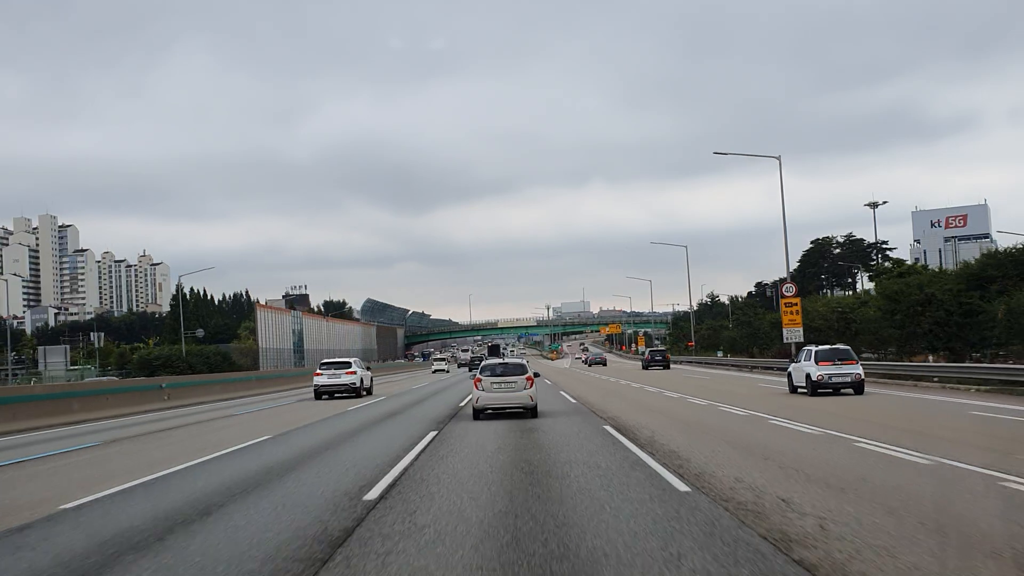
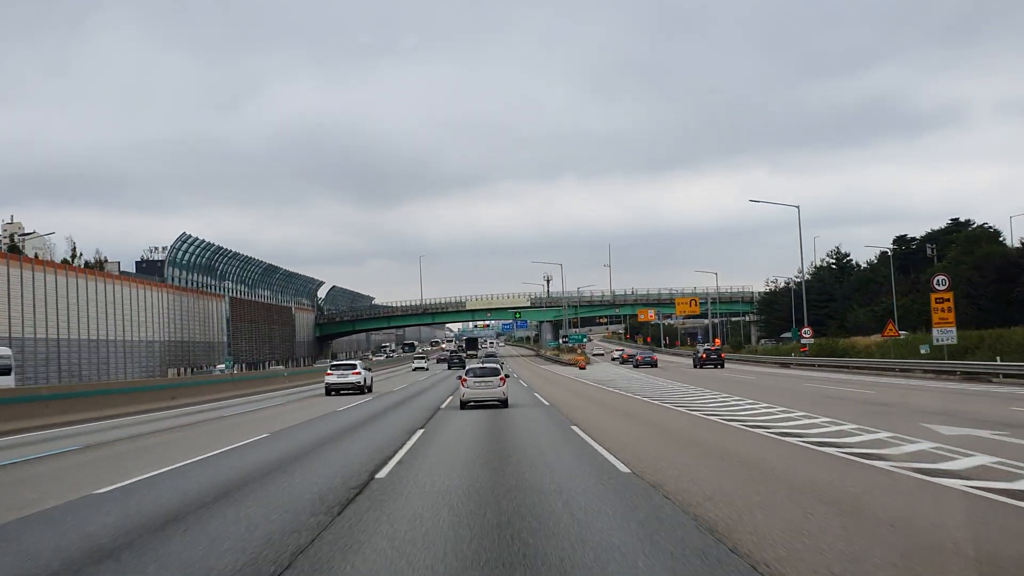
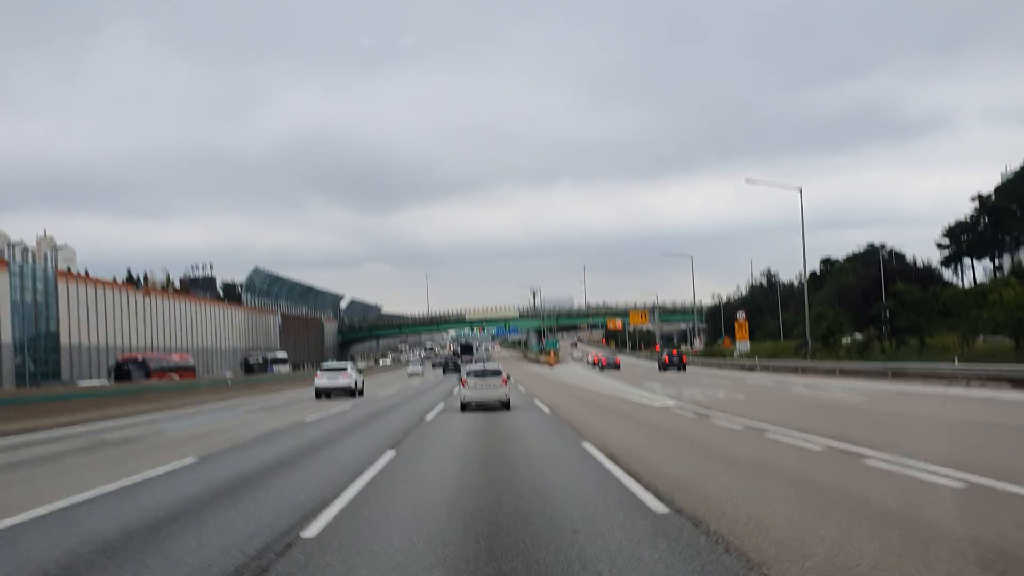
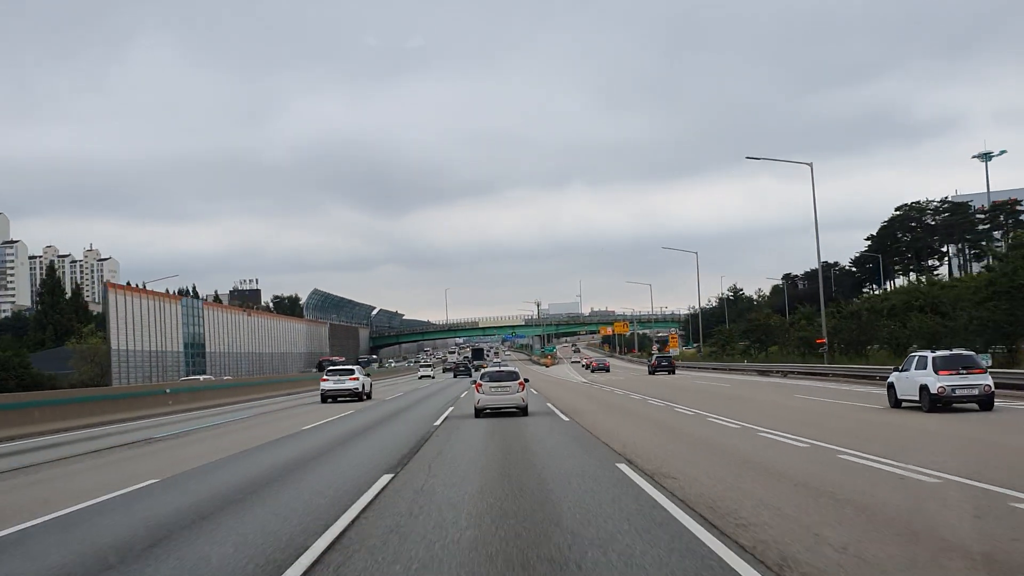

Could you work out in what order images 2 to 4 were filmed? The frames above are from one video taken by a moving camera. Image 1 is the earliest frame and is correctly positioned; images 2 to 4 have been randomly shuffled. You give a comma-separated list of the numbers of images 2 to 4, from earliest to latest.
4, 3, 2
